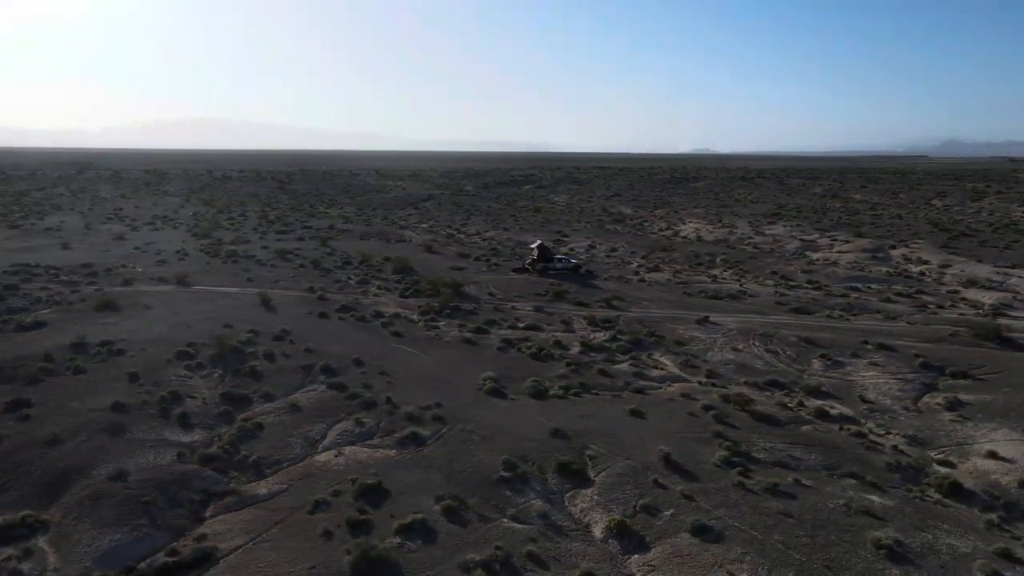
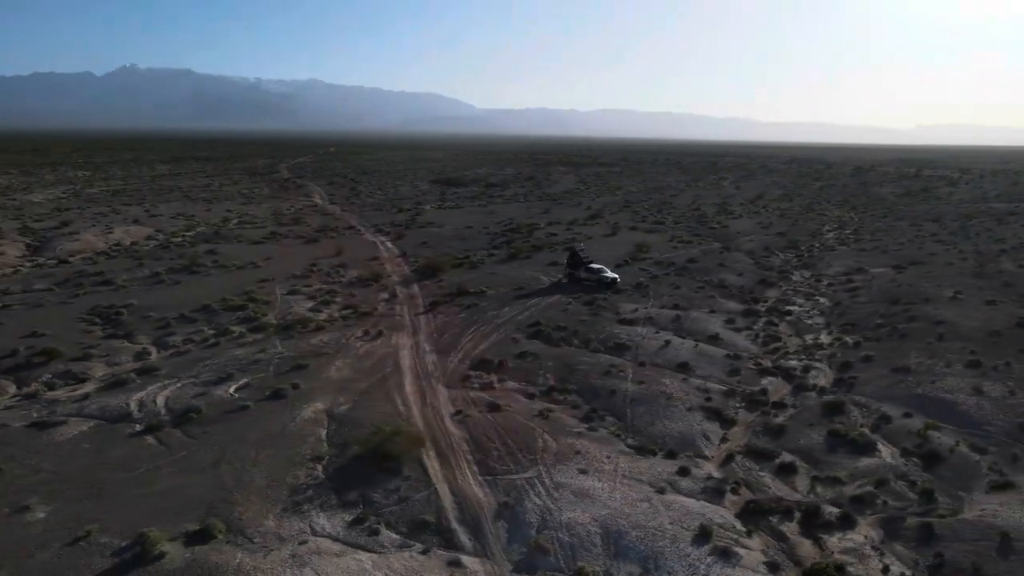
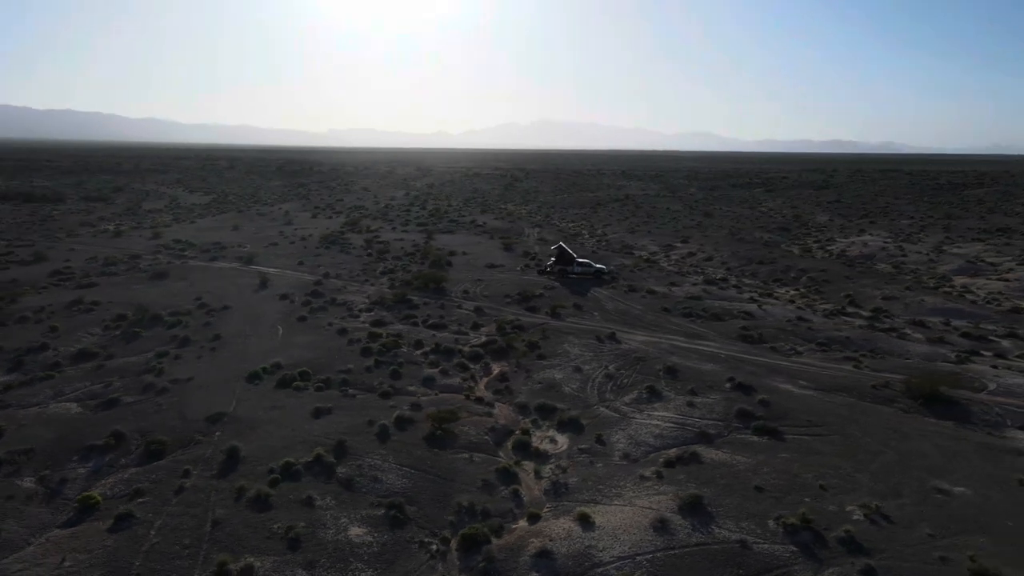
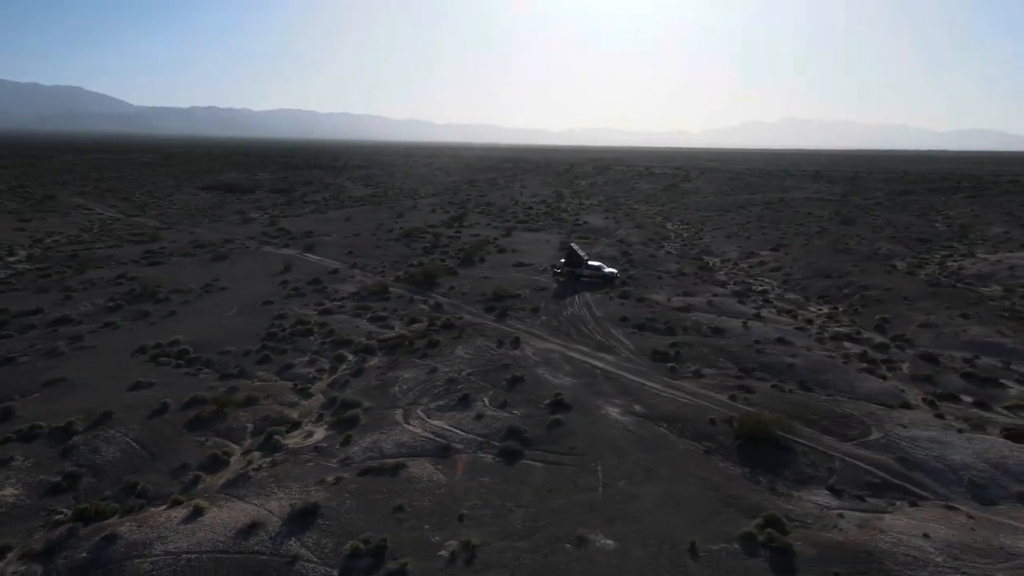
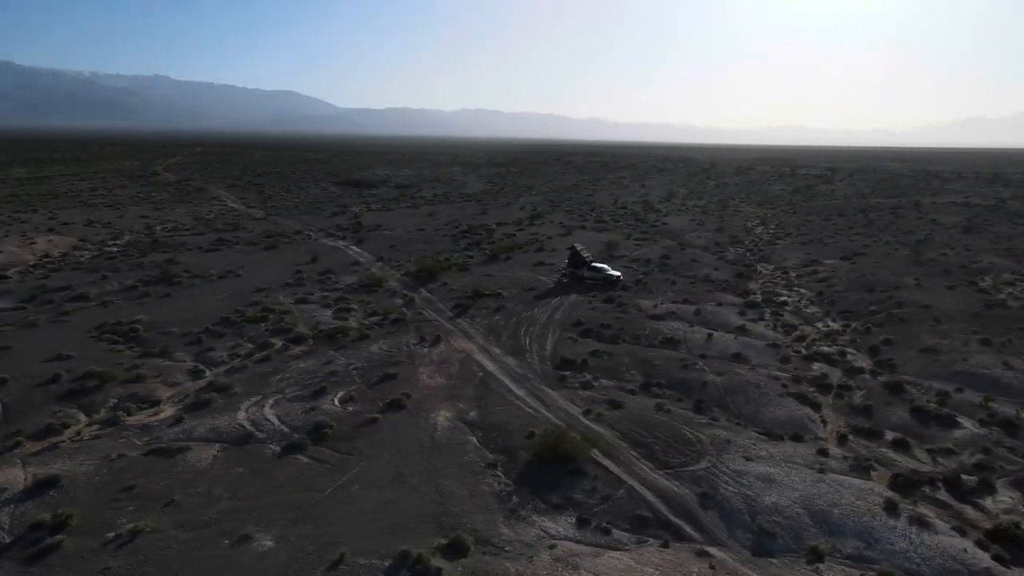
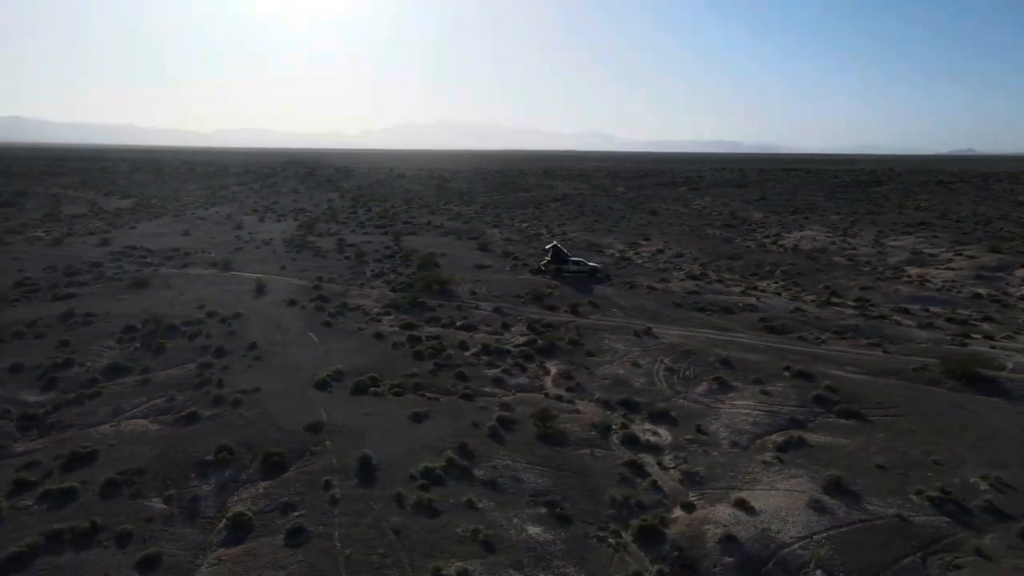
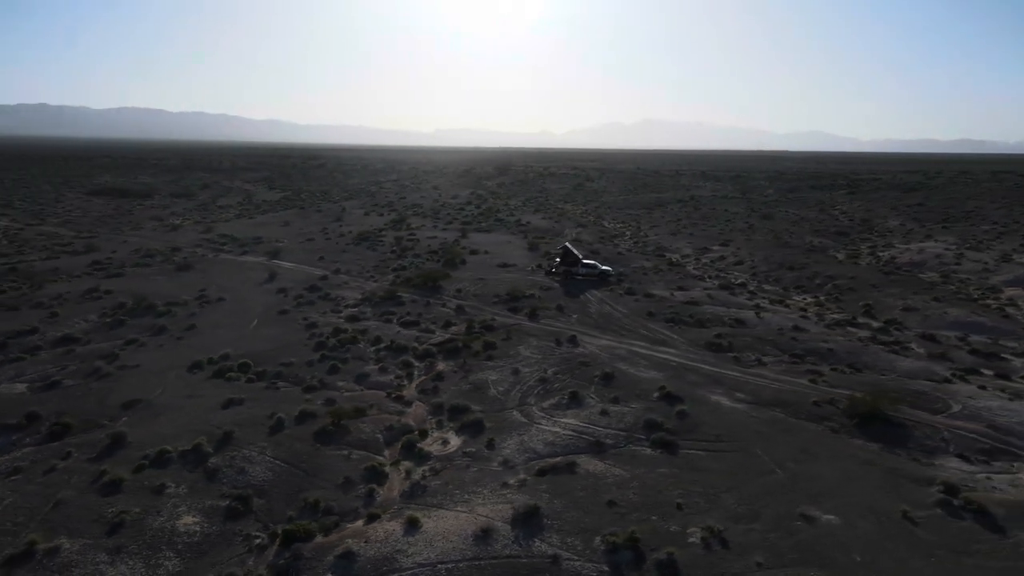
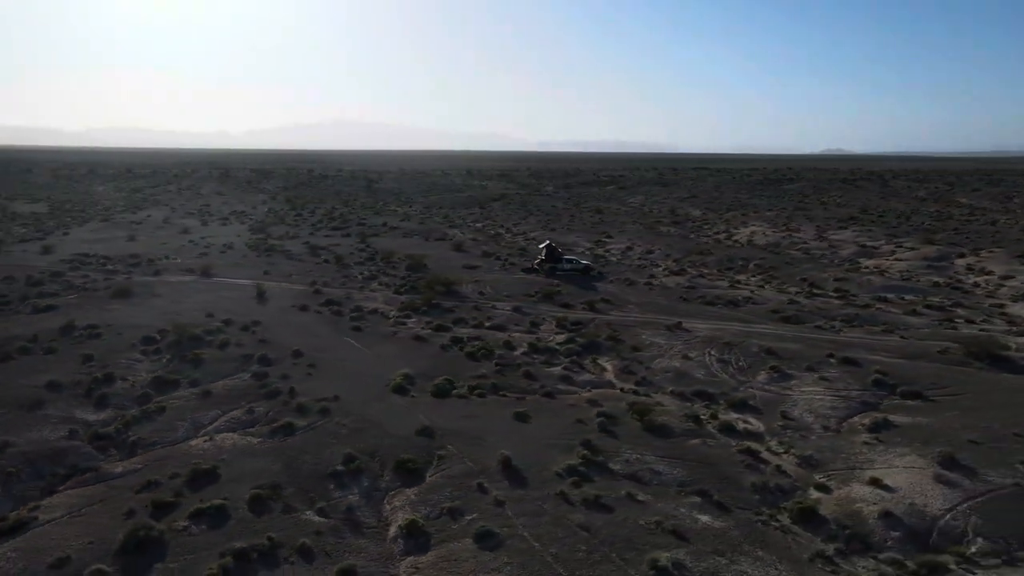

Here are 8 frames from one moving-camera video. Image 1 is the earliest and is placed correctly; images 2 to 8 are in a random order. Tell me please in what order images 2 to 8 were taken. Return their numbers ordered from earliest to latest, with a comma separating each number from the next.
8, 6, 3, 7, 4, 5, 2
